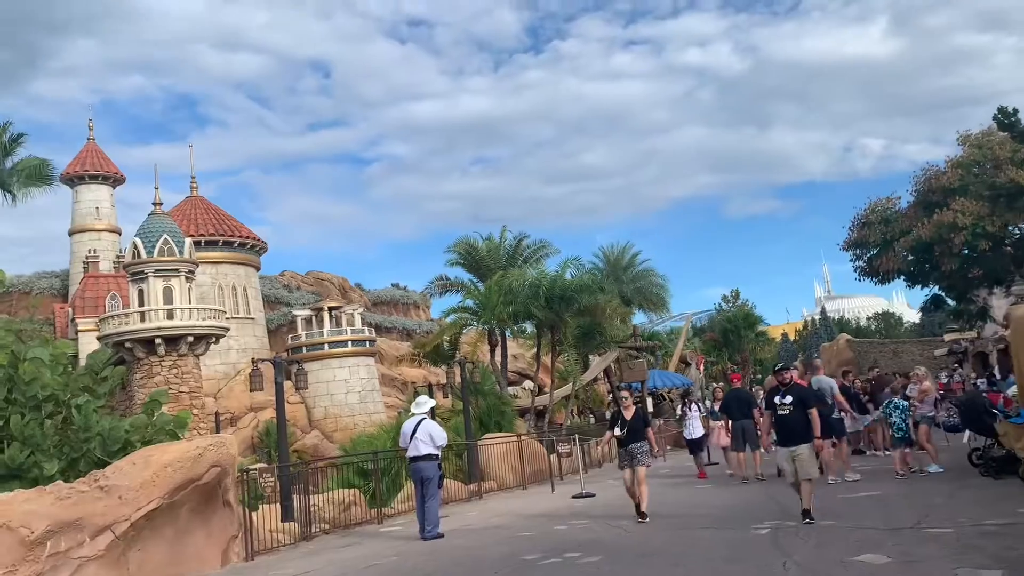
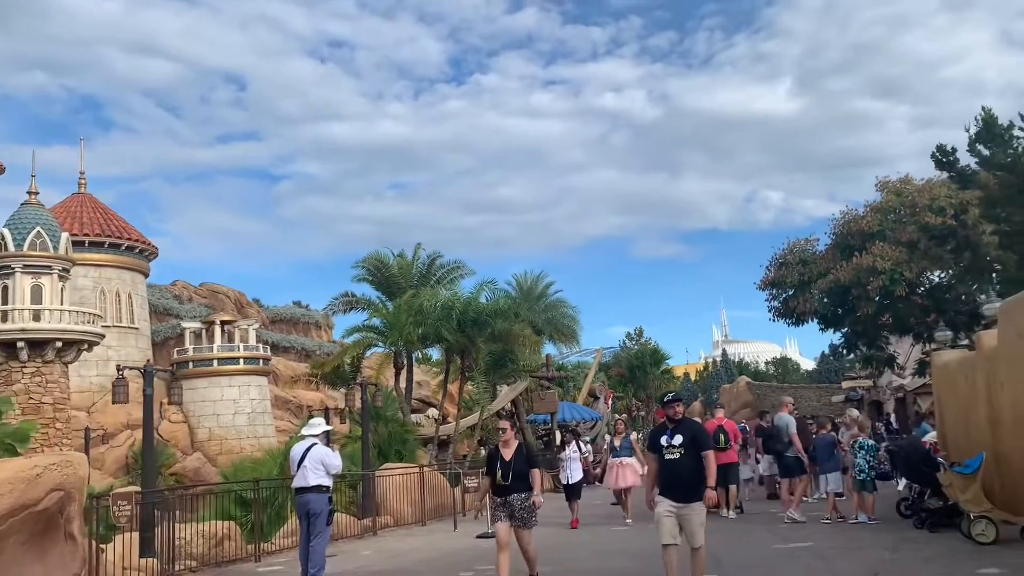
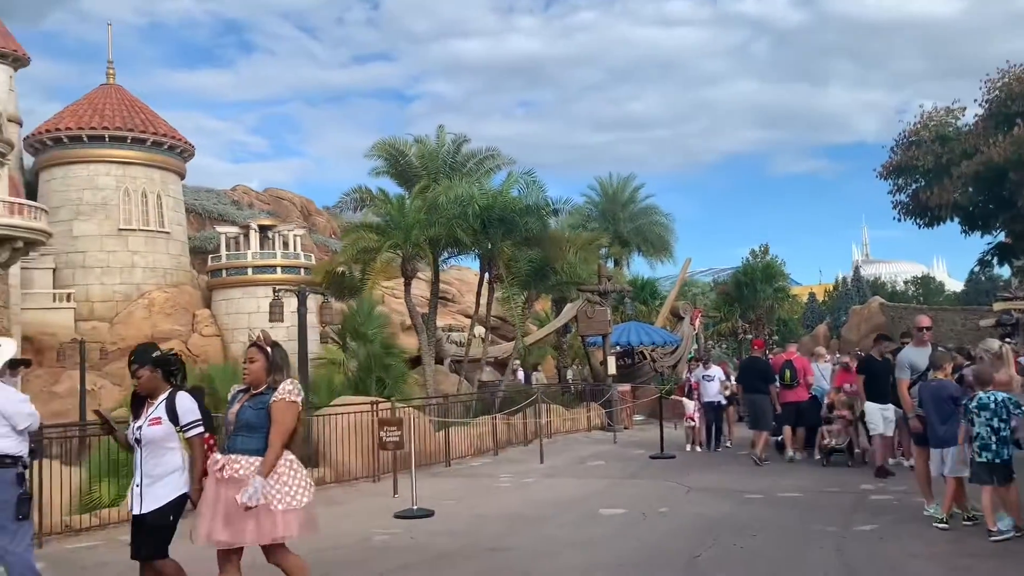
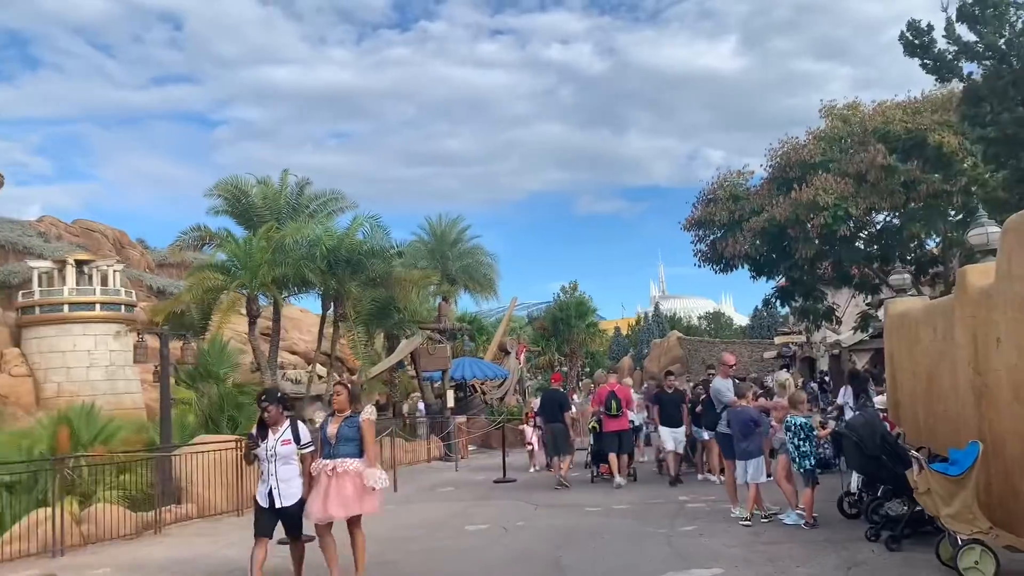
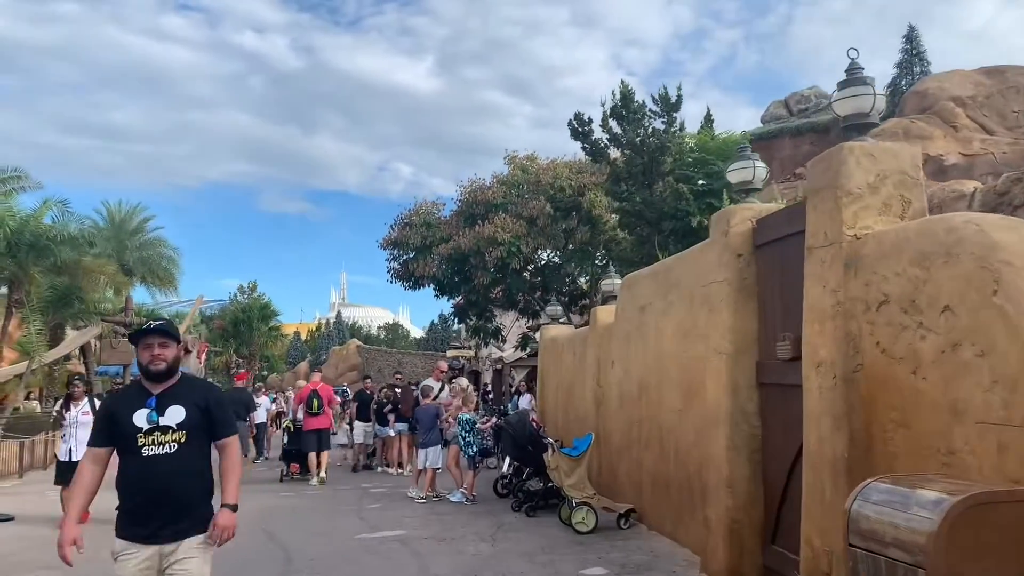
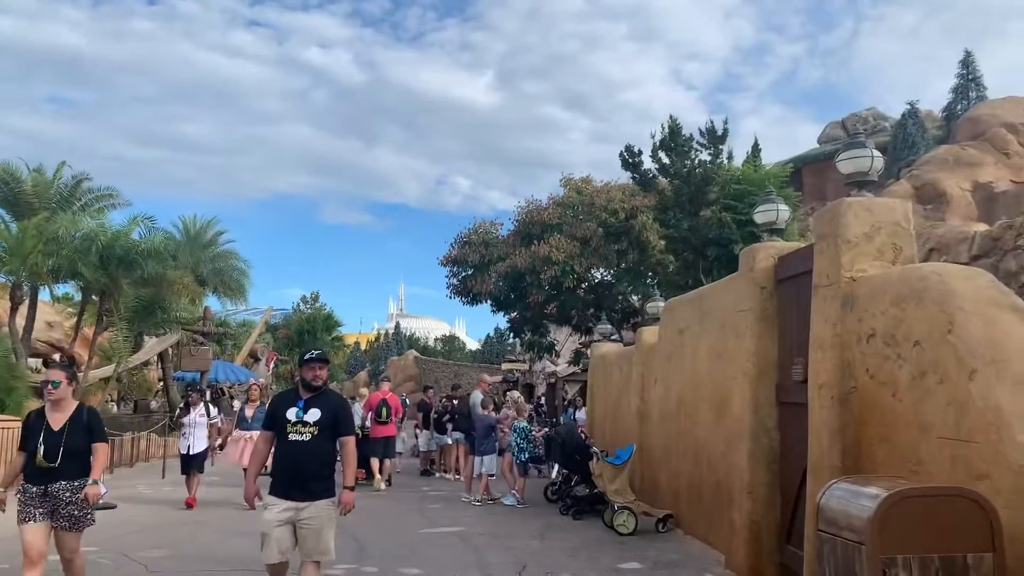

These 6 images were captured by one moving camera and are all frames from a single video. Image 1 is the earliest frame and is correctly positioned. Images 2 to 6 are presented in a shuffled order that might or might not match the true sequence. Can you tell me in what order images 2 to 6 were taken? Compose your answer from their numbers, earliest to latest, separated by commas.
2, 6, 5, 4, 3
